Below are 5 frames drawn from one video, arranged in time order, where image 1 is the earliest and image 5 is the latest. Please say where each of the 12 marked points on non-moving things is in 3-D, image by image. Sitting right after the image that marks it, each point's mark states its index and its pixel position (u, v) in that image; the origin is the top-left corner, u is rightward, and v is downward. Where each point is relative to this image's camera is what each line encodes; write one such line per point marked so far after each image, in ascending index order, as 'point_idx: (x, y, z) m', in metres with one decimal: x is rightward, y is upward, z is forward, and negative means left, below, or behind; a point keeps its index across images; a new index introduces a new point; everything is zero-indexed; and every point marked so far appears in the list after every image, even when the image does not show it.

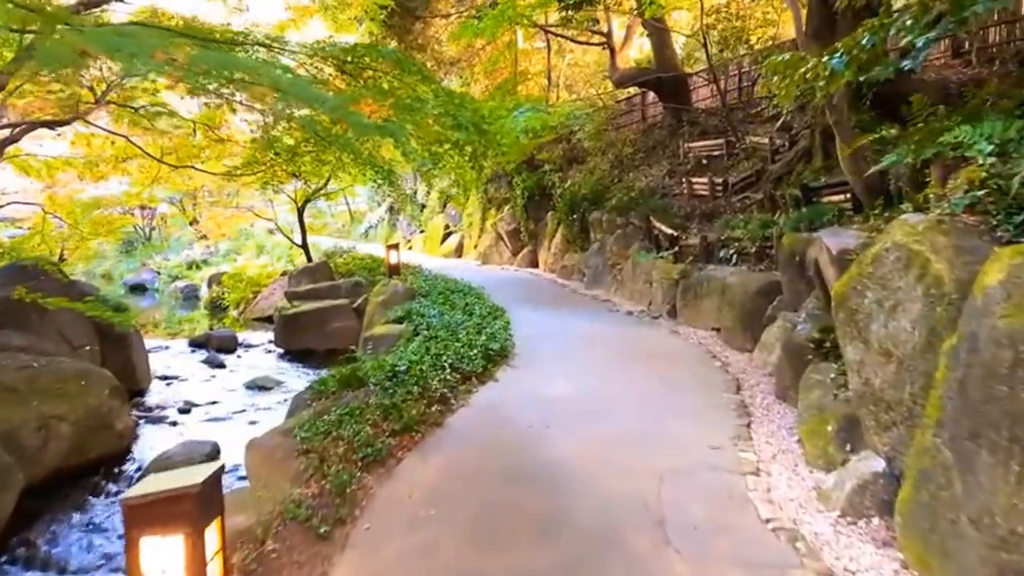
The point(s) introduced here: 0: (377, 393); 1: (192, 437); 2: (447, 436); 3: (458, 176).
0: (-0.9, -0.7, +5.2) m
1: (-2.6, -1.2, +6.7) m
2: (-0.4, -0.9, +4.7) m
3: (-0.4, +0.9, +5.4) m
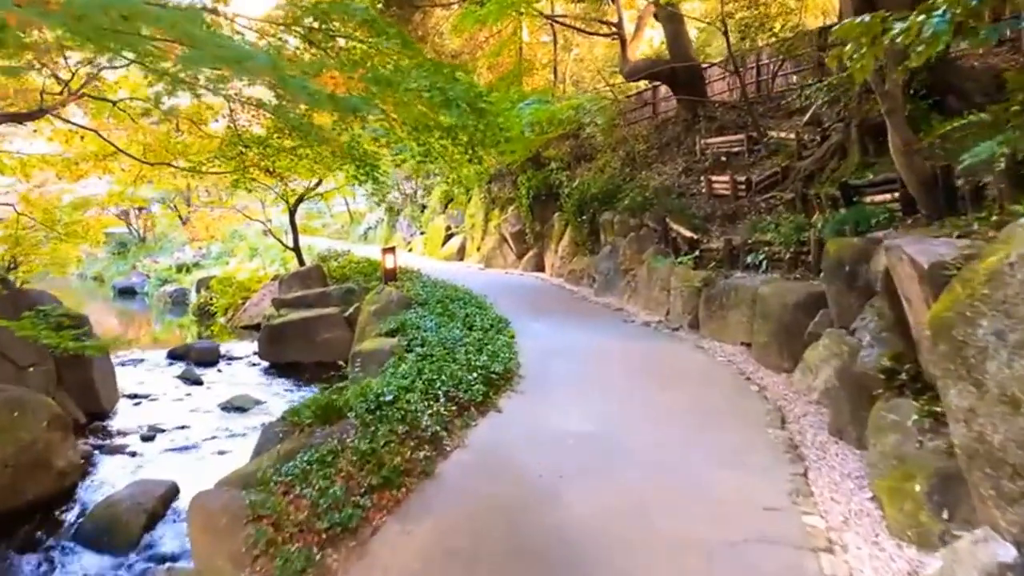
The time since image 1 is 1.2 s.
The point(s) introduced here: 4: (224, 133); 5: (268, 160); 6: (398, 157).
0: (-0.8, -0.8, +4.4) m
1: (-2.6, -1.3, +5.8) m
2: (-0.4, -1.0, +3.9) m
3: (-0.4, +0.8, +4.6) m
4: (-1.9, +1.1, +5.5) m
5: (-1.8, +1.0, +6.3) m
6: (-0.8, +0.9, +5.4) m
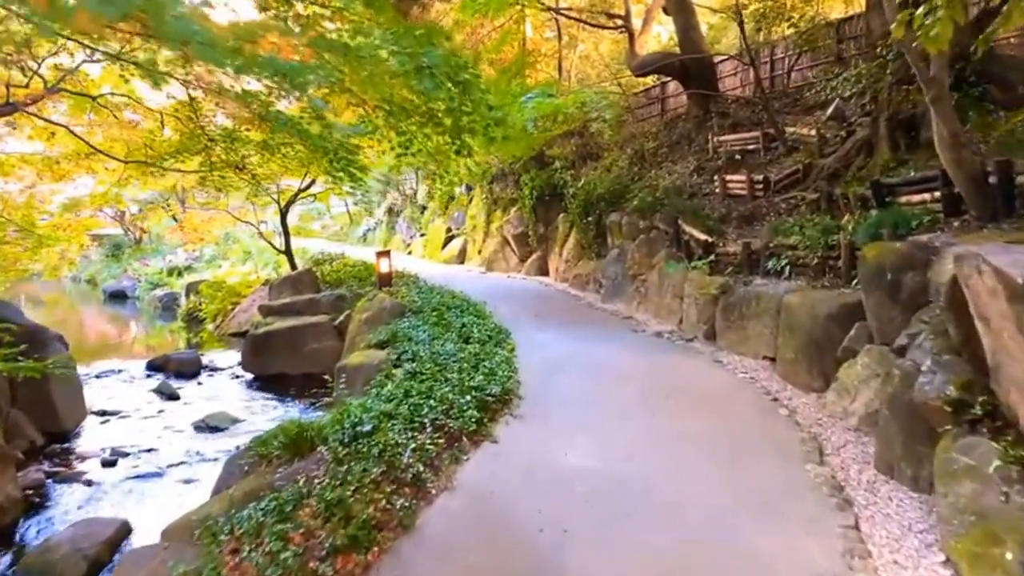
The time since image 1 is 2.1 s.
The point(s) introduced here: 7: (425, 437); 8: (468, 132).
0: (-0.9, -0.8, +3.7) m
1: (-2.6, -1.4, +5.2) m
2: (-0.4, -1.0, +3.2) m
3: (-0.4, +0.7, +3.9) m
4: (-2.0, +1.0, +4.9) m
5: (-1.8, +0.9, +5.7) m
6: (-0.8, +0.8, +4.8) m
7: (-0.5, -0.8, +4.2) m
8: (-0.2, +0.7, +3.6) m
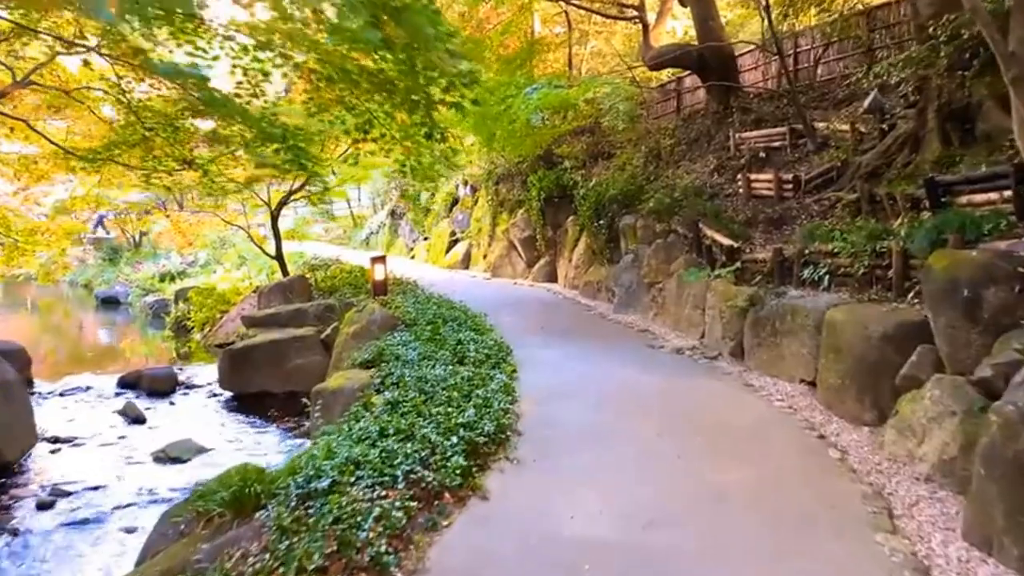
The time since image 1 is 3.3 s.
0: (-0.9, -0.9, +2.9) m
1: (-2.6, -1.5, +4.4) m
2: (-0.4, -1.1, +2.4) m
3: (-0.4, +0.6, +3.1) m
4: (-2.0, +0.9, +4.1) m
5: (-1.8, +0.8, +4.9) m
6: (-0.8, +0.7, +3.9) m
7: (-0.5, -0.9, +3.4) m
8: (-0.2, +0.6, +2.8) m
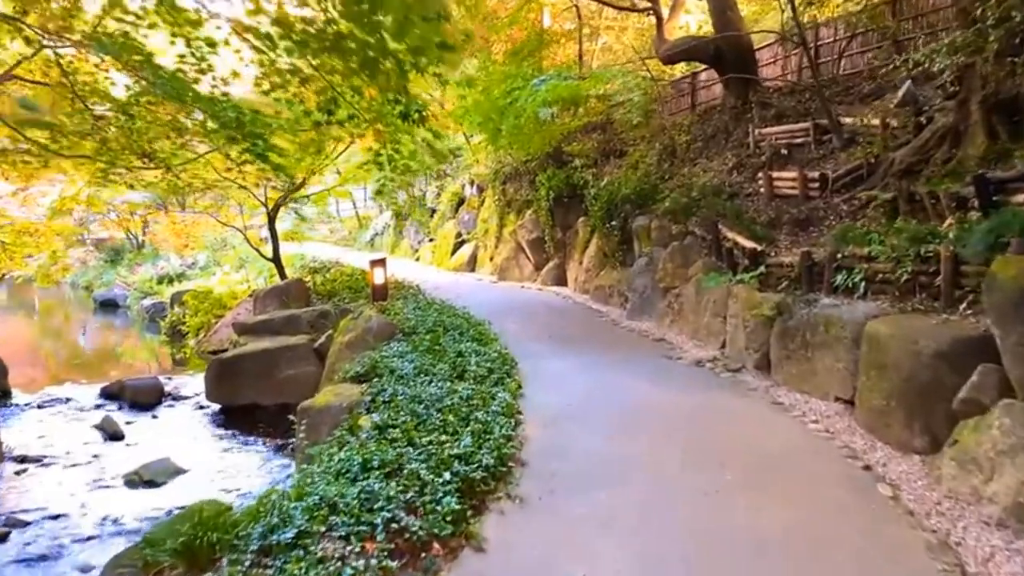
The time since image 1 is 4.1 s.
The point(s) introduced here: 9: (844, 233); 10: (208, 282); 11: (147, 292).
0: (-0.9, -1.0, +2.4) m
1: (-2.6, -1.5, +3.9) m
2: (-0.4, -1.2, +1.8) m
3: (-0.4, +0.6, +2.5) m
4: (-2.0, +0.8, +3.6) m
5: (-1.8, +0.8, +4.3) m
6: (-0.8, +0.7, +3.4) m
7: (-0.5, -0.9, +2.8) m
8: (-0.2, +0.5, +2.2) m
9: (+2.6, +0.4, +6.4) m
10: (-5.7, +0.1, +15.4) m
11: (-7.9, -0.1, +17.9) m
